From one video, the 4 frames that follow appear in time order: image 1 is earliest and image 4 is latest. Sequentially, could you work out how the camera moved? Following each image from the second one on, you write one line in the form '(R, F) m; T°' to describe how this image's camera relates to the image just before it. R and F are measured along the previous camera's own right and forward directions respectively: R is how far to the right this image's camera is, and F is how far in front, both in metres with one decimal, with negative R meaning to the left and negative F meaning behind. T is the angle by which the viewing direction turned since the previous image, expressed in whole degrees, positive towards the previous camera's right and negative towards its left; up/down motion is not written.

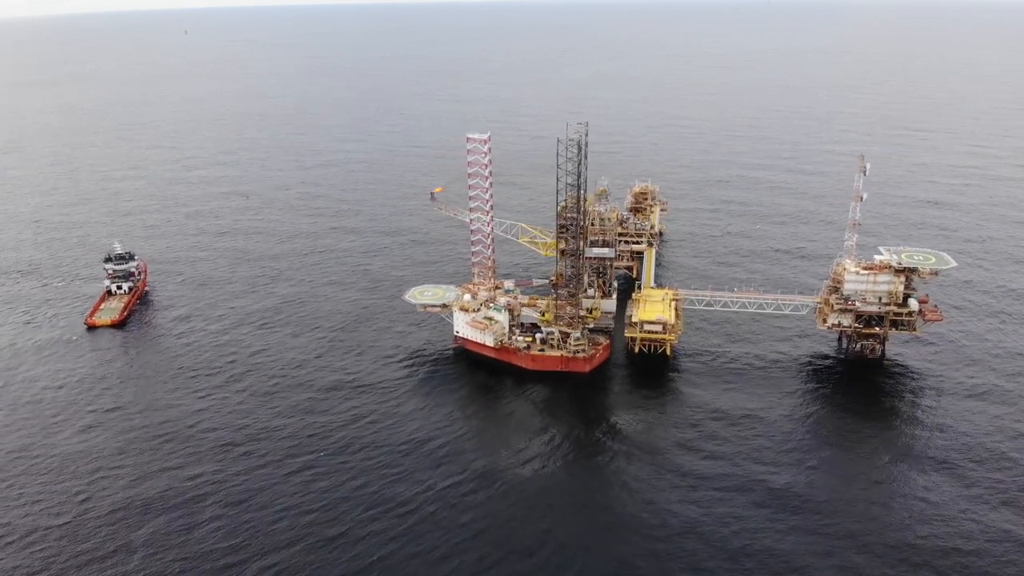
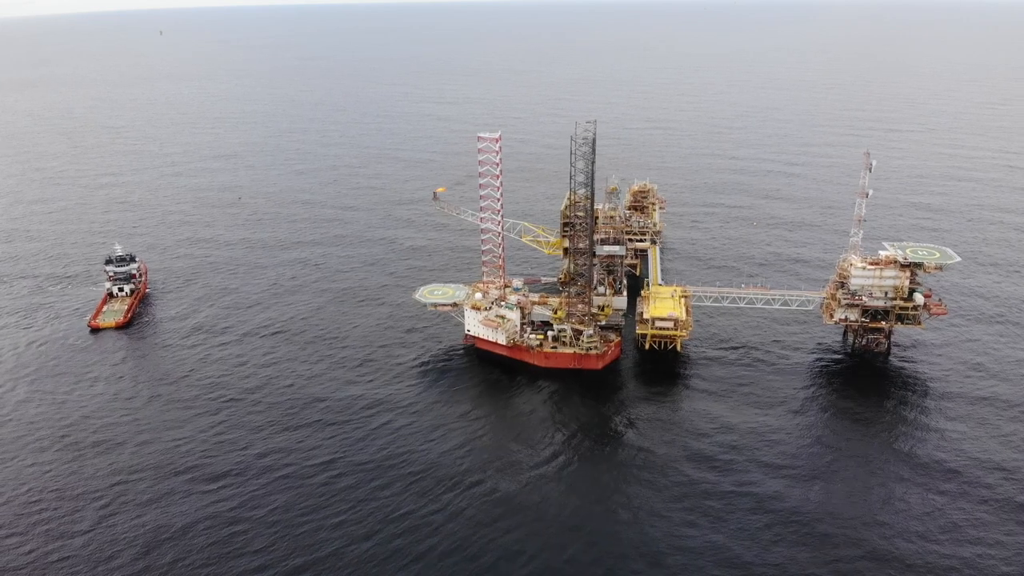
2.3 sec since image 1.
(-3.3, -0.3) m; +2°
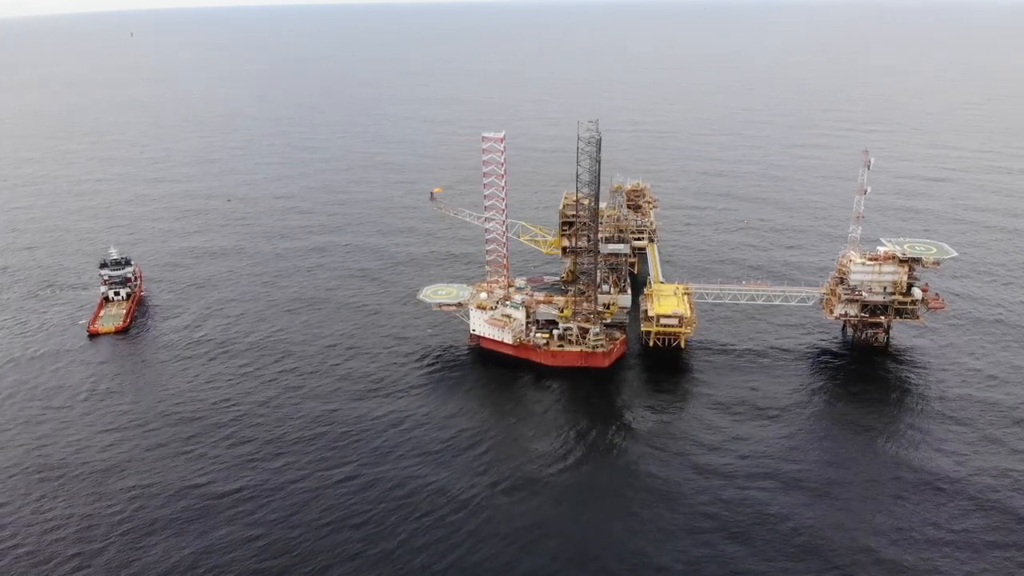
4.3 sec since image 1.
(-2.9, -0.2) m; +2°
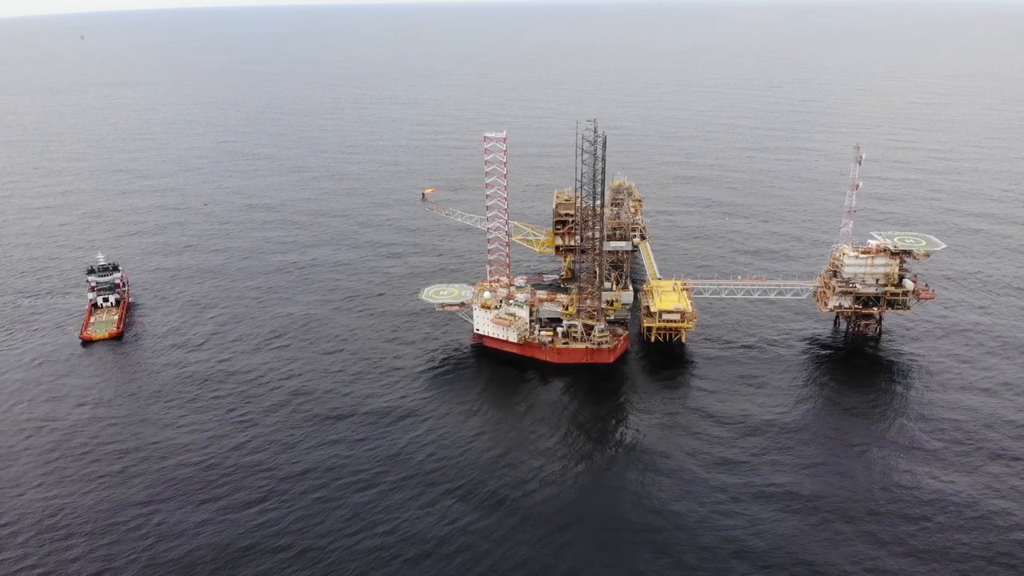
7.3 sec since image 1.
(-4.3, -0.3) m; +3°
